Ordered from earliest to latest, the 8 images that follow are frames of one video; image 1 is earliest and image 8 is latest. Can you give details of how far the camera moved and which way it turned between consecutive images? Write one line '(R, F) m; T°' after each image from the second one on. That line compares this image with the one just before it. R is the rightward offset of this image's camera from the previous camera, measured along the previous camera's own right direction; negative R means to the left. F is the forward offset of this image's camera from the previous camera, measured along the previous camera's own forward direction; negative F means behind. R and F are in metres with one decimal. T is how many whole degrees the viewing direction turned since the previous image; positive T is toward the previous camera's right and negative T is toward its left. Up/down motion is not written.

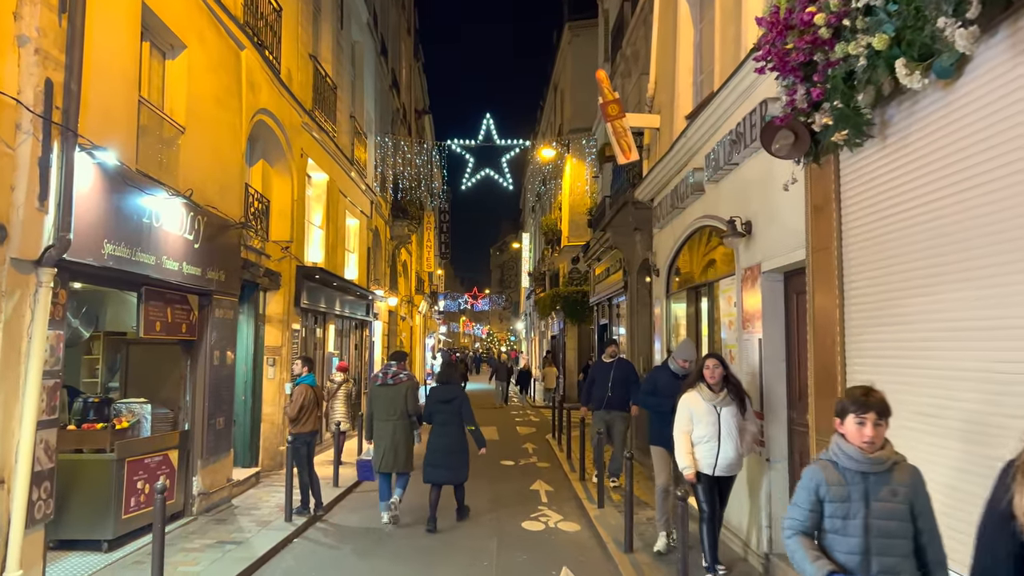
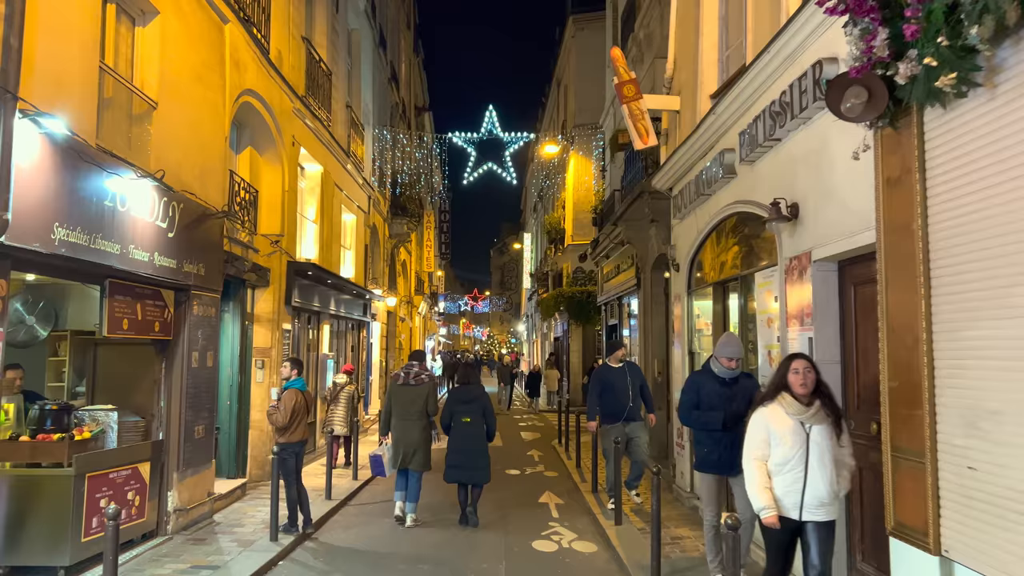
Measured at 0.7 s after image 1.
(-0.1, +0.7) m; 0°
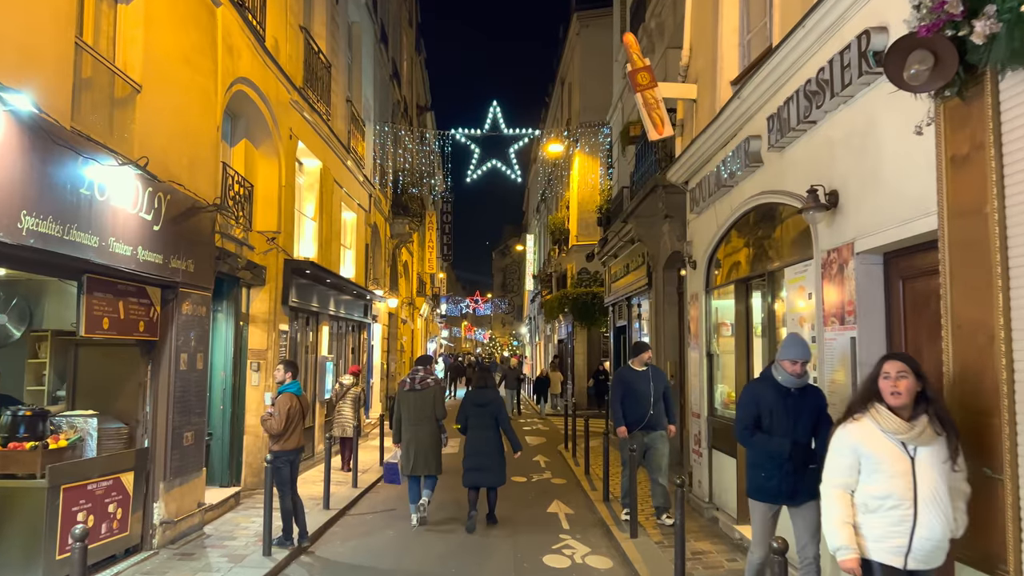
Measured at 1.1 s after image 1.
(-0.1, +0.5) m; 0°
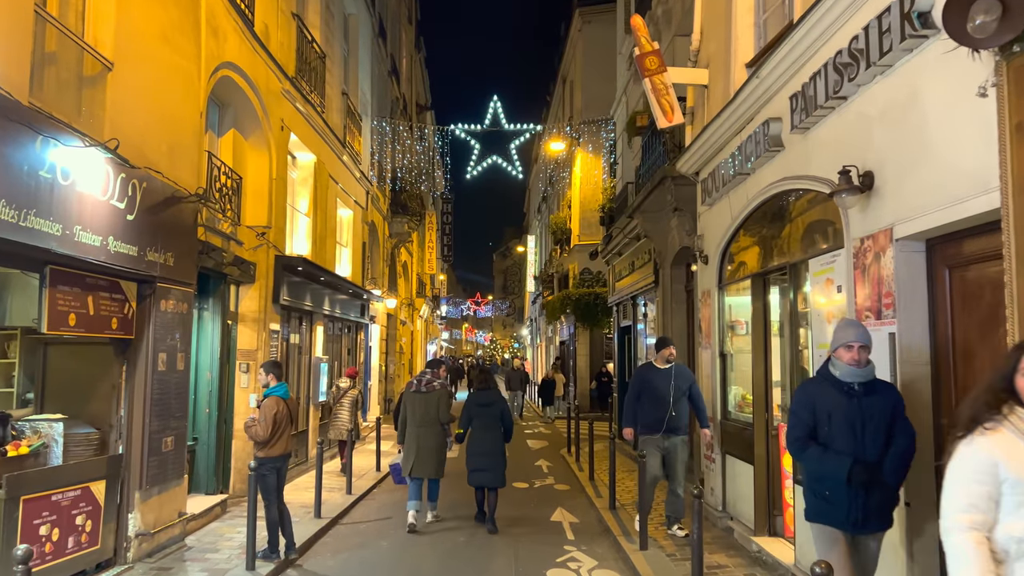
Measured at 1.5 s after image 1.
(0.0, +0.4) m; 0°
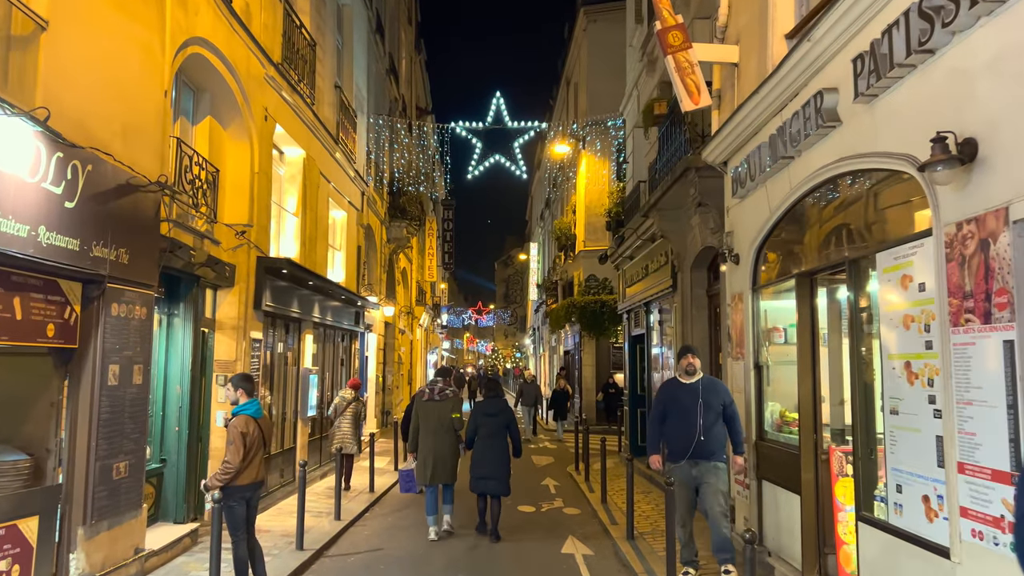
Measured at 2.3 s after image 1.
(0.0, +0.9) m; 0°
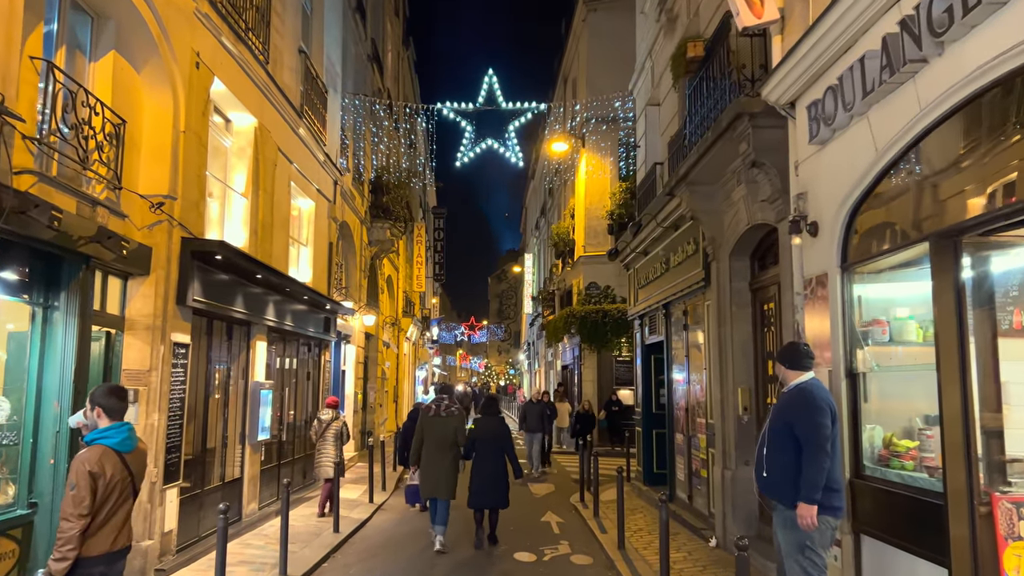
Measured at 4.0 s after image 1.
(0.0, +1.9) m; 0°
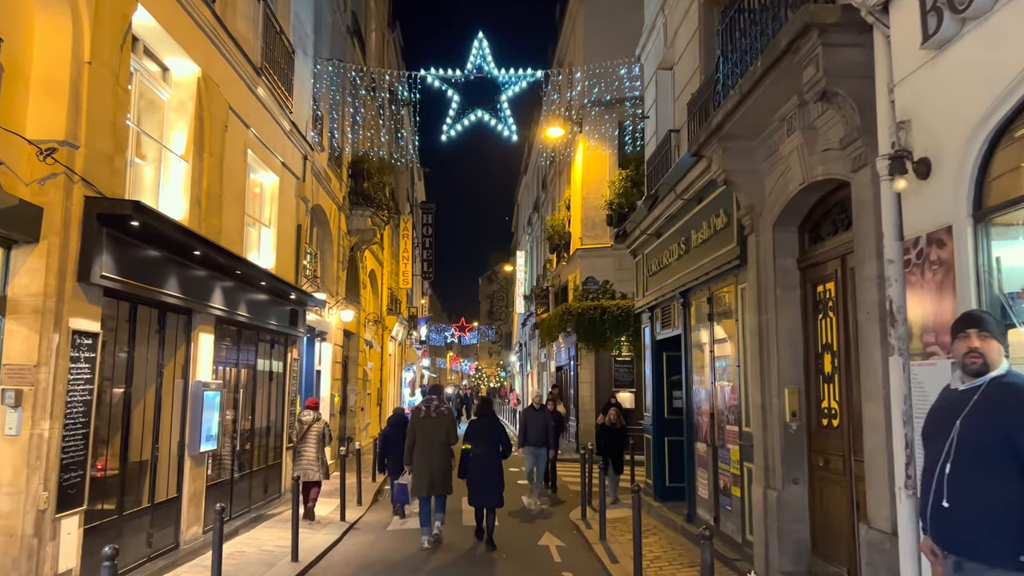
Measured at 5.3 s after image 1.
(0.0, +1.5) m; +1°
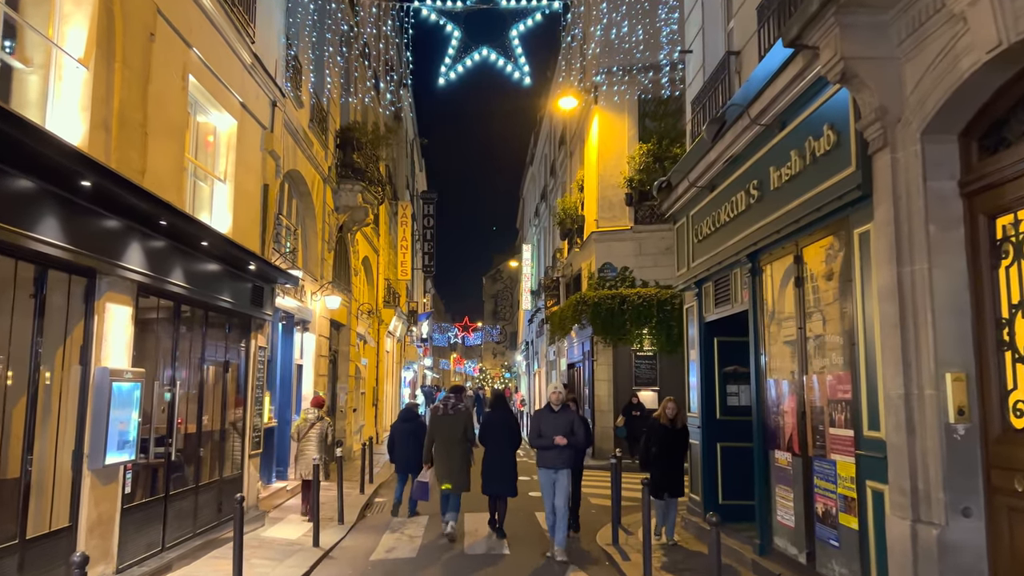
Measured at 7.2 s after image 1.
(-0.1, +2.0) m; 0°
